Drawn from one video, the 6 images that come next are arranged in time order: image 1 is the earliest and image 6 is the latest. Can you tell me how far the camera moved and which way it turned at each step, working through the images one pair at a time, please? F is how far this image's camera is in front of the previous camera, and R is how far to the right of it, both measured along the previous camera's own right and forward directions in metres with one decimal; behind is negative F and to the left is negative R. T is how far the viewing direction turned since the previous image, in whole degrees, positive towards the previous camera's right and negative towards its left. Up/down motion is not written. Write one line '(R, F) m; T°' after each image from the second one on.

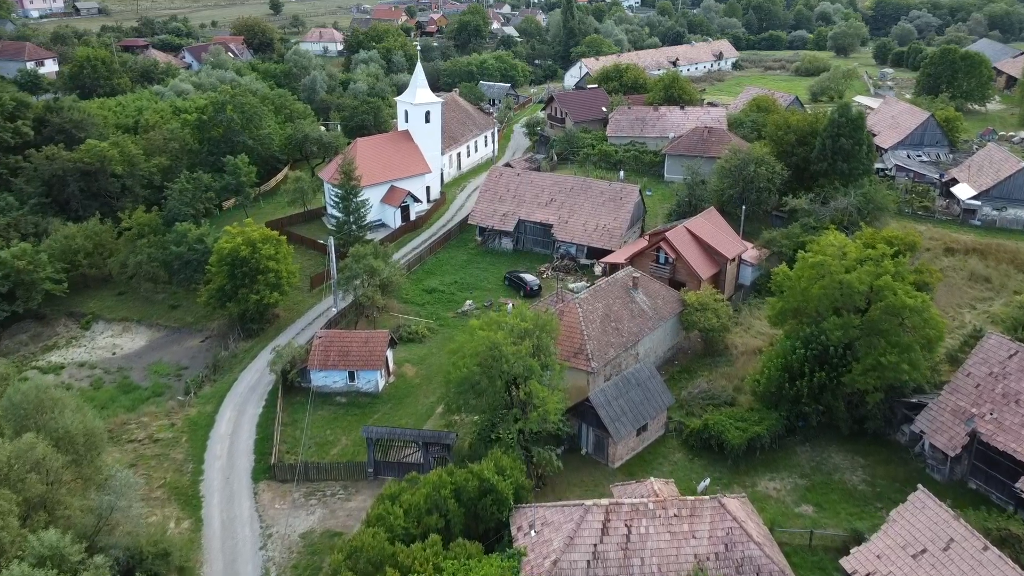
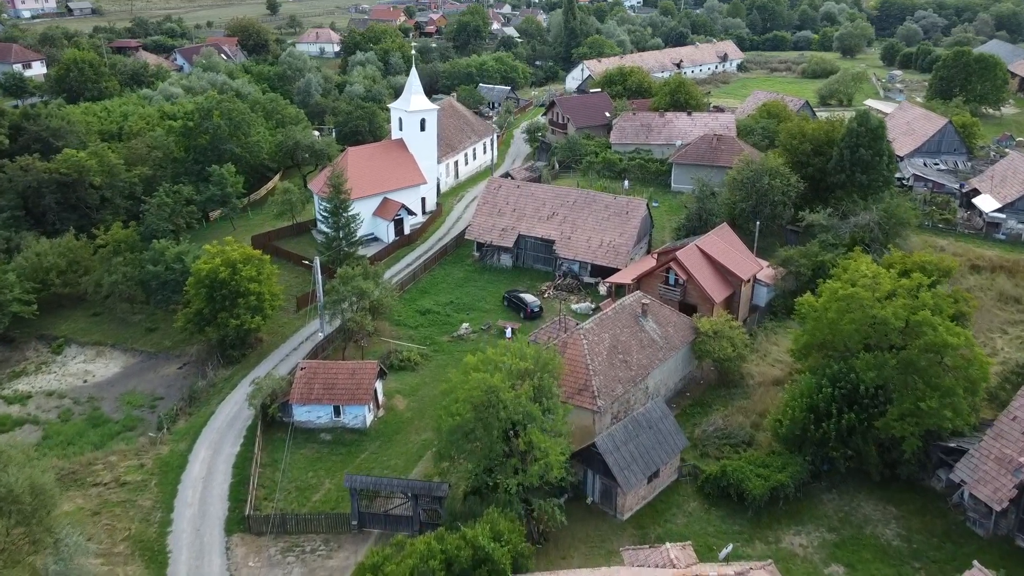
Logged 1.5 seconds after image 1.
(+0.1, +2.7) m; 0°
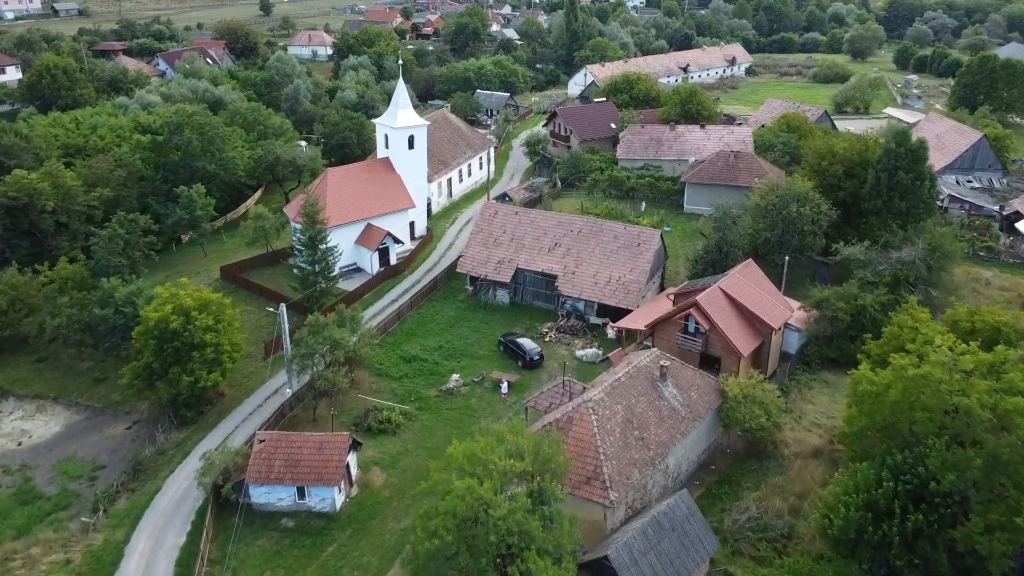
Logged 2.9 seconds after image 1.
(+0.2, +4.9) m; 0°
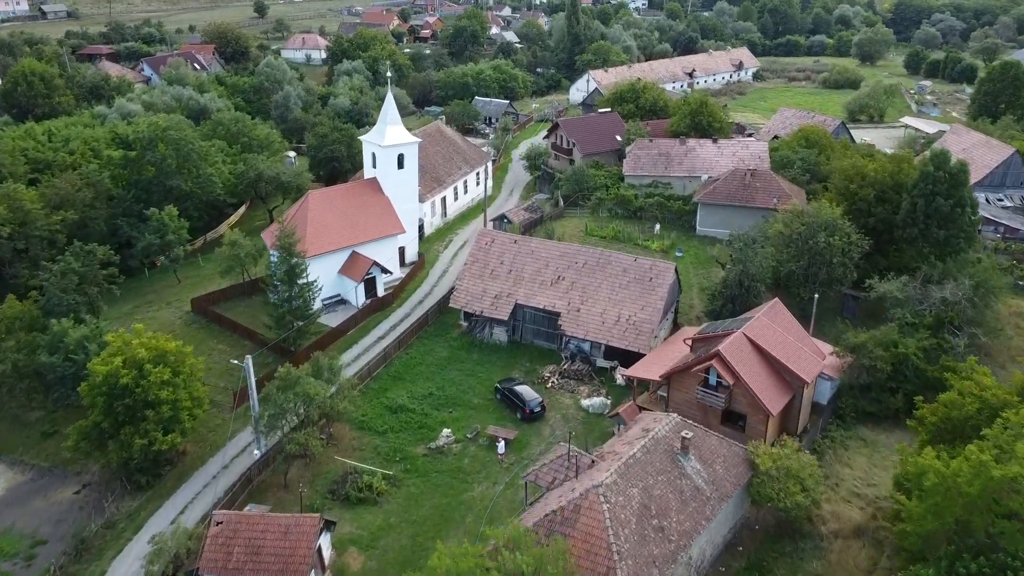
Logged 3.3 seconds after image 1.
(+0.1, +3.8) m; 0°
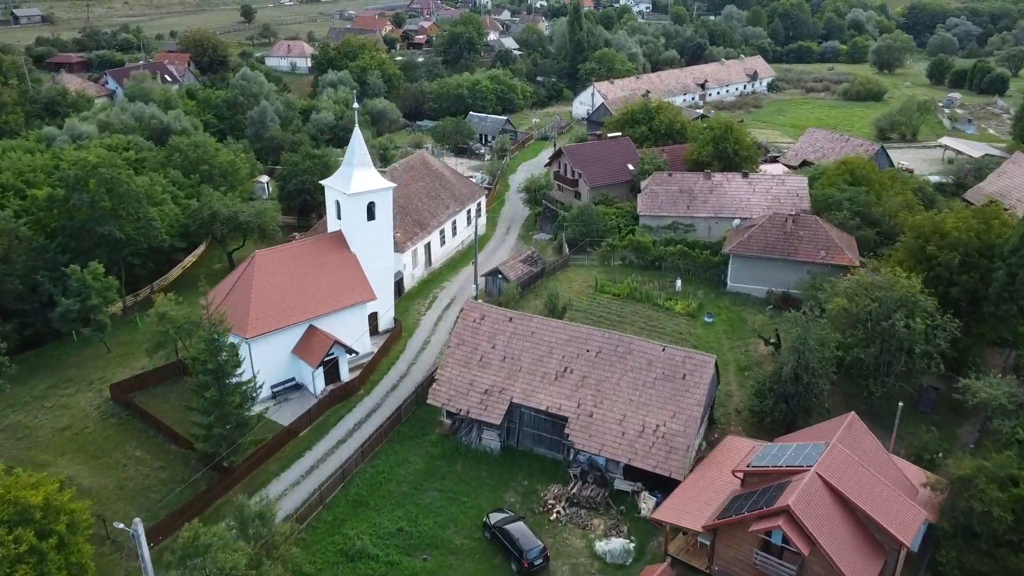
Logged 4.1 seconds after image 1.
(+0.2, +7.8) m; 0°
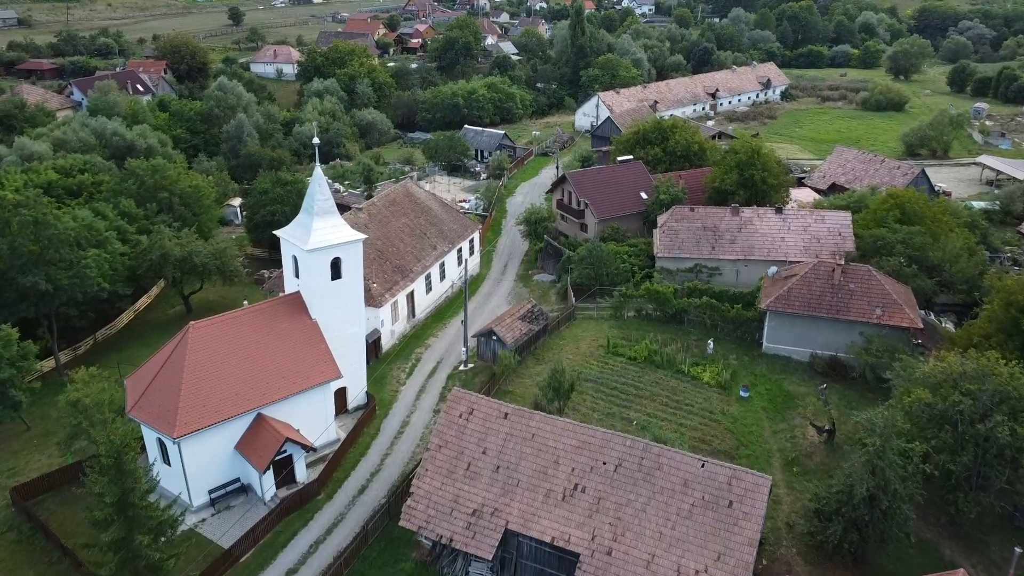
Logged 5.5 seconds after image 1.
(+0.1, +6.3) m; 0°
